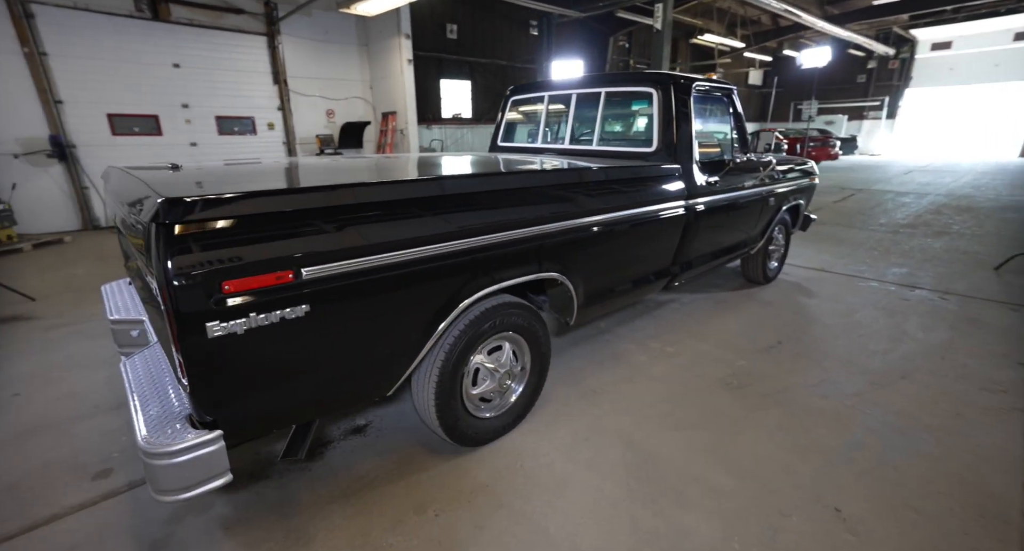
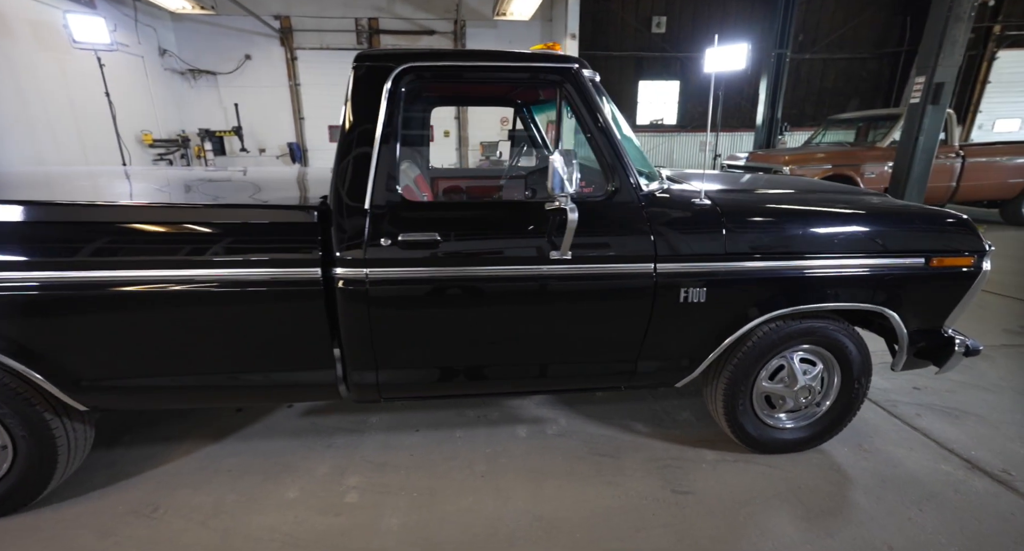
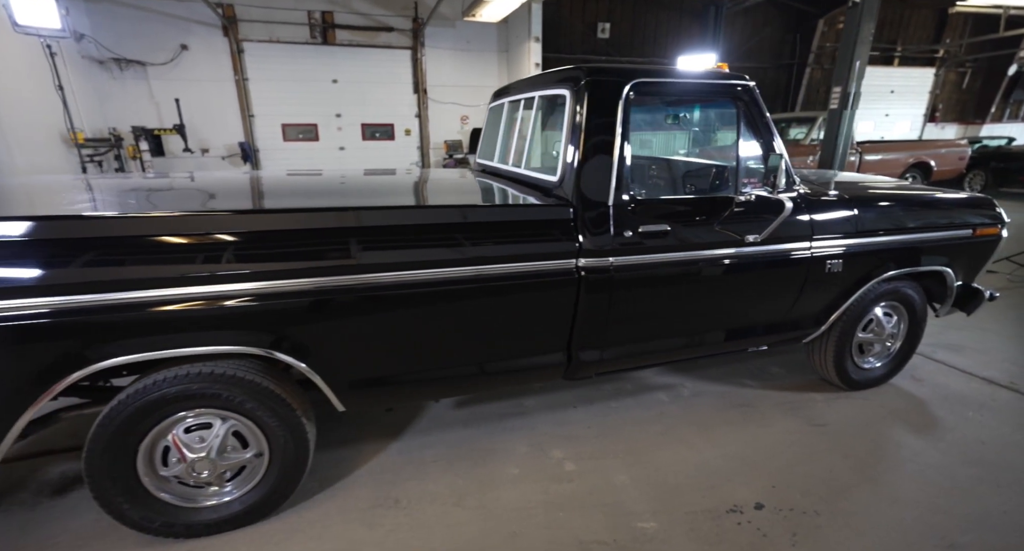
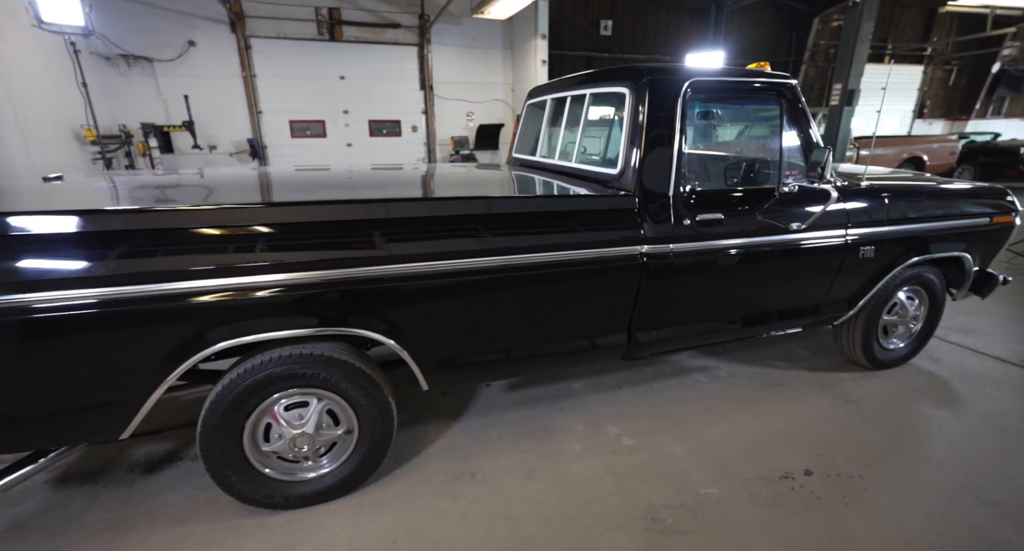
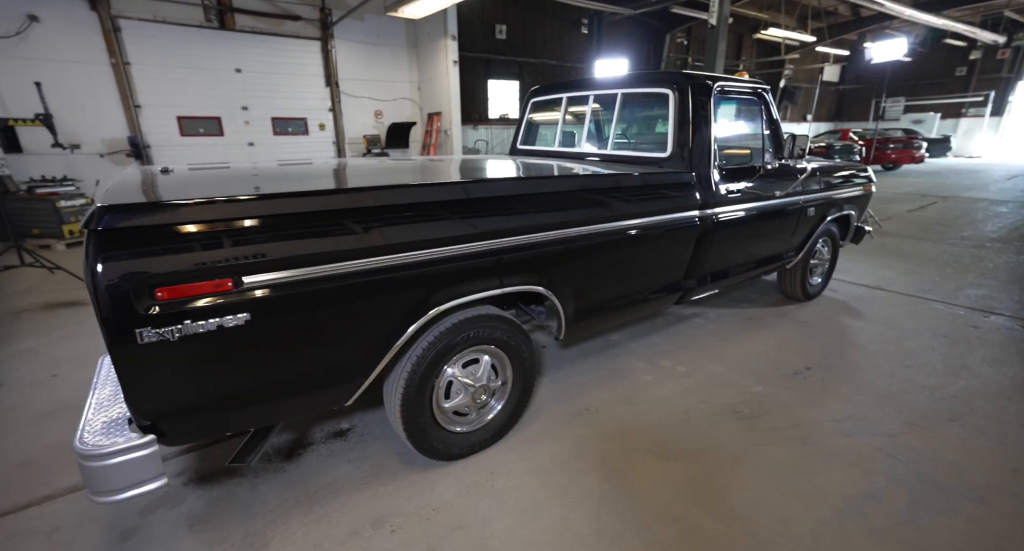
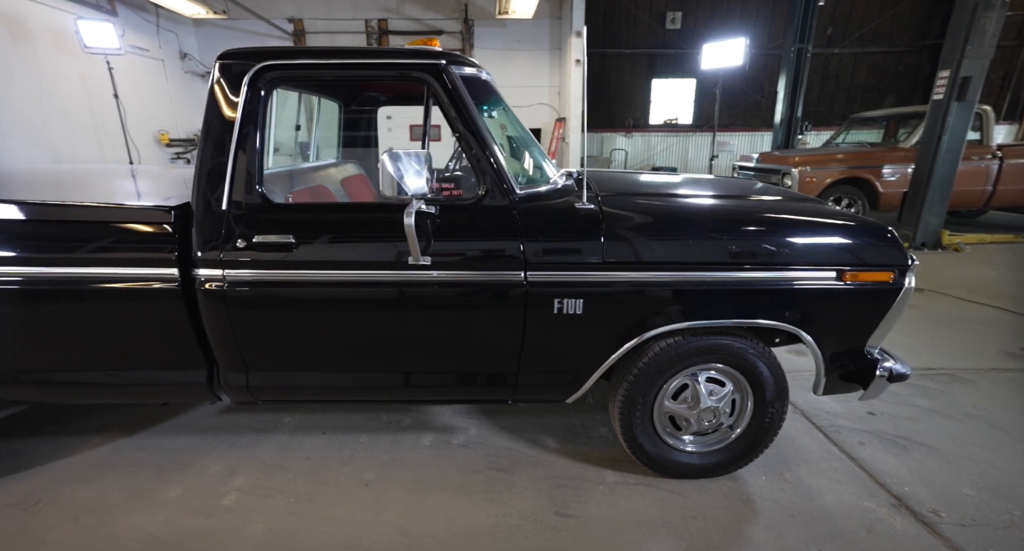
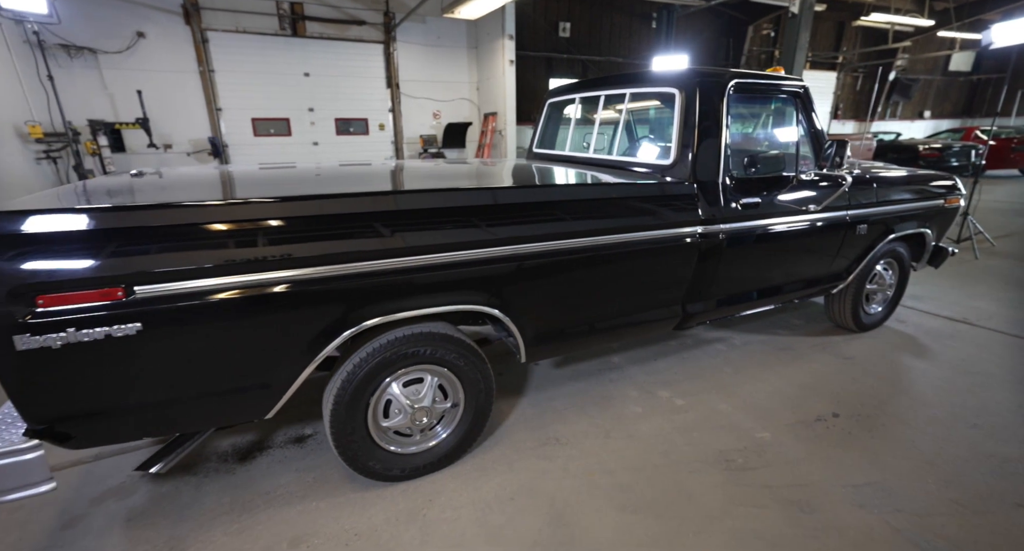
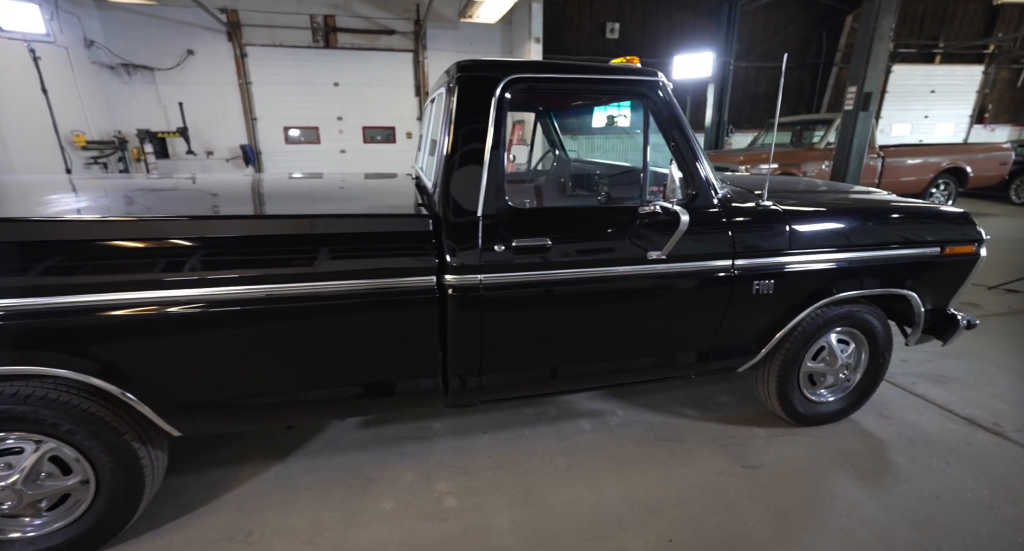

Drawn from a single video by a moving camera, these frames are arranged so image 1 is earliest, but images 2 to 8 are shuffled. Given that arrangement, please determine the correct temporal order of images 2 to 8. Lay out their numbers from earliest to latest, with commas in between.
5, 7, 4, 3, 8, 2, 6
